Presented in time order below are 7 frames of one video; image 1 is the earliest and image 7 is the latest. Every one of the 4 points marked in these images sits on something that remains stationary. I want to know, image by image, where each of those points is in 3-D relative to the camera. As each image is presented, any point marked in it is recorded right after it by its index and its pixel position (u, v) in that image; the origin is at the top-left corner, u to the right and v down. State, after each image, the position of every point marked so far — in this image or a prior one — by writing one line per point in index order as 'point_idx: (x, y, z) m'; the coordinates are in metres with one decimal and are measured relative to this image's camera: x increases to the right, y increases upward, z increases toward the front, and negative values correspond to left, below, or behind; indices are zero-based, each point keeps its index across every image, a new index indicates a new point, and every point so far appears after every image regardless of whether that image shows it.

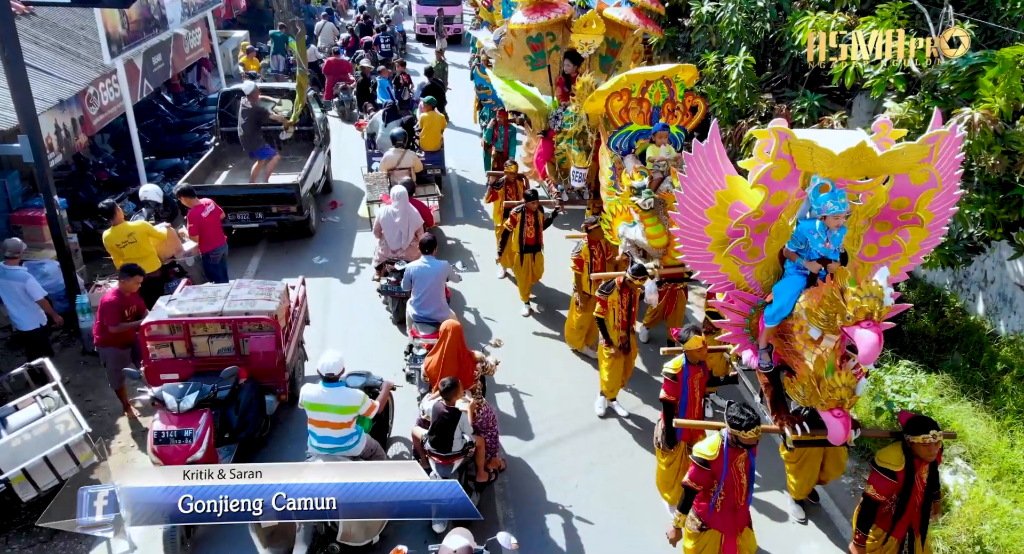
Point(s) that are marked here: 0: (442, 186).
0: (-1.2, +1.5, +13.4) m
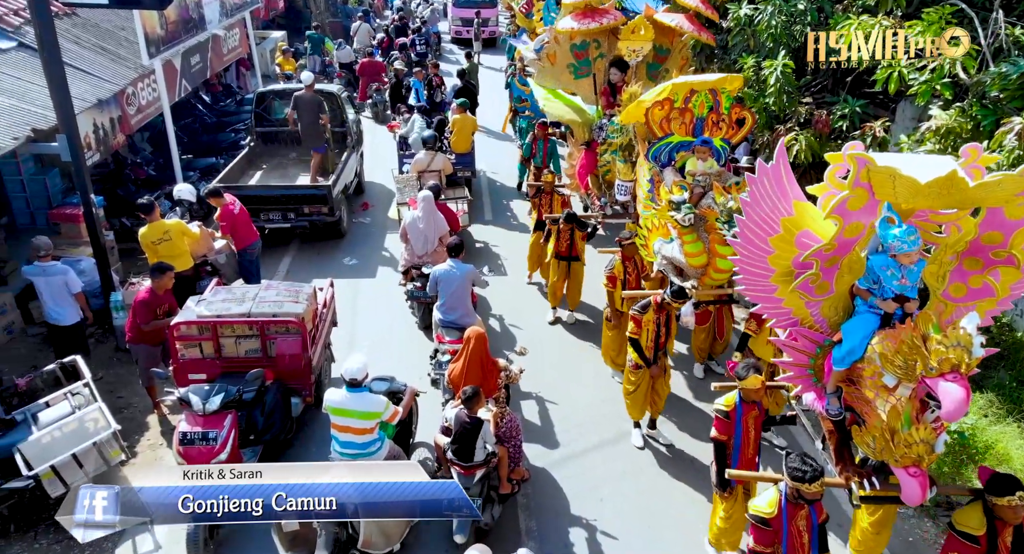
0: (-0.7, +1.4, +13.4) m
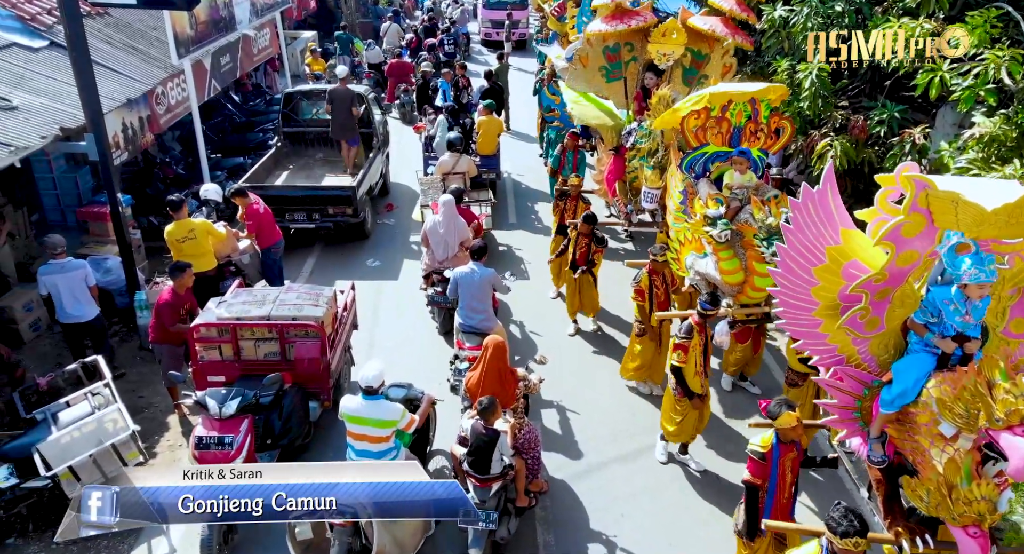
0: (-0.2, +1.4, +13.3) m
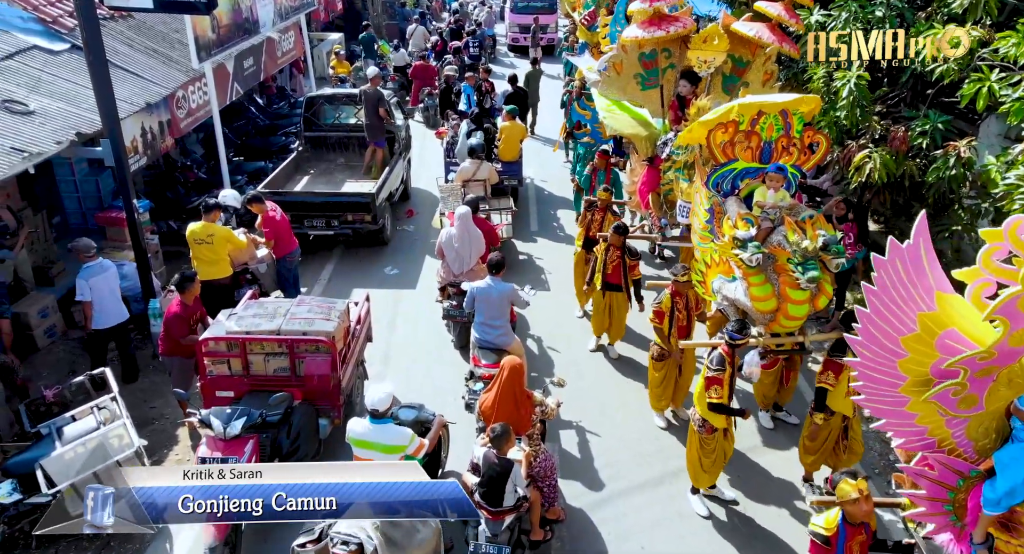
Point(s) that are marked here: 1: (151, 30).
0: (+0.1, +1.2, +13.1) m
1: (-4.9, +3.3, +11.5) m
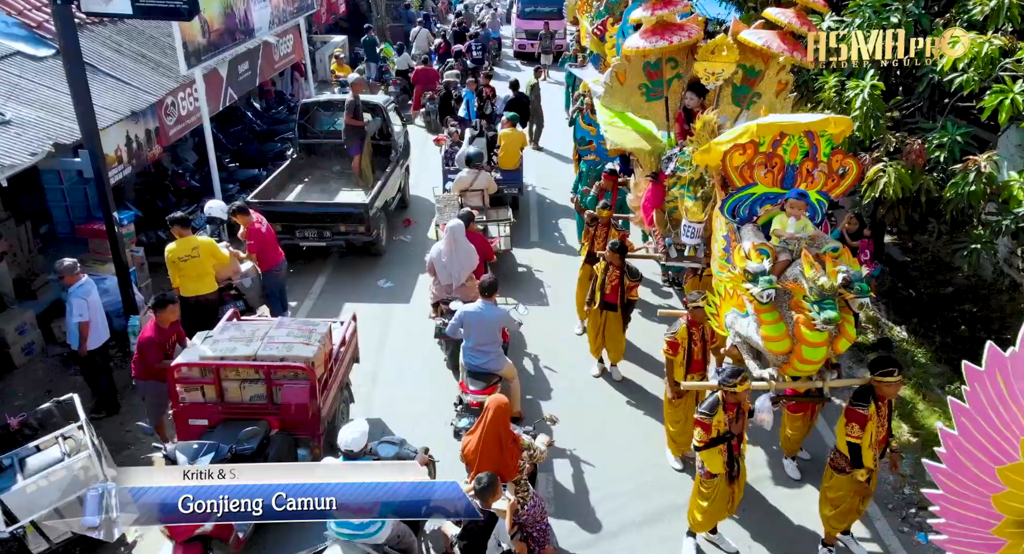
0: (+0.1, +1.1, +12.8) m
1: (-4.9, +3.2, +11.2) m
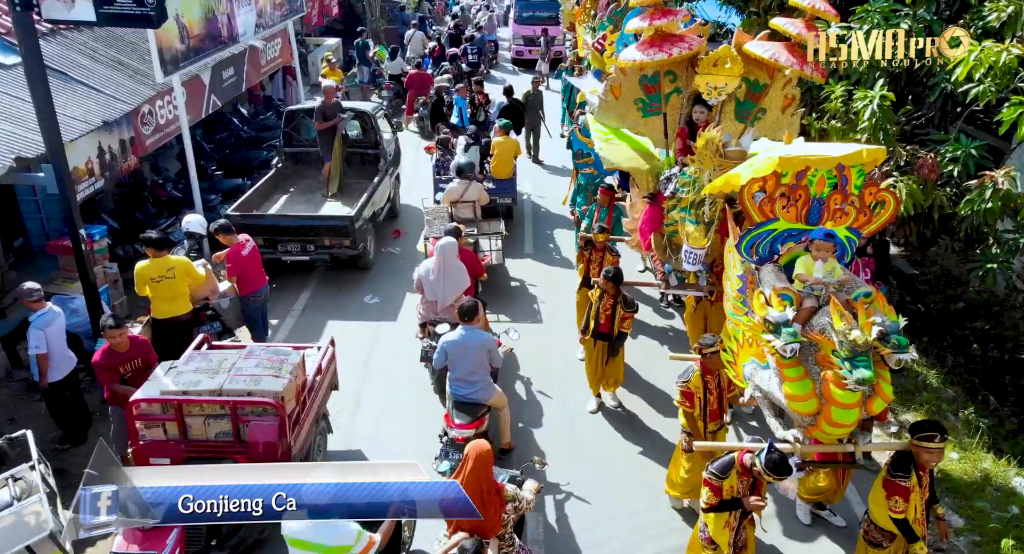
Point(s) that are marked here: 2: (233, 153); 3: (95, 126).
0: (0.0, +0.9, +12.4) m
1: (-5.0, +3.0, +10.8) m
2: (-4.4, +1.9, +13.3) m
3: (-4.3, +1.6, +8.8) m
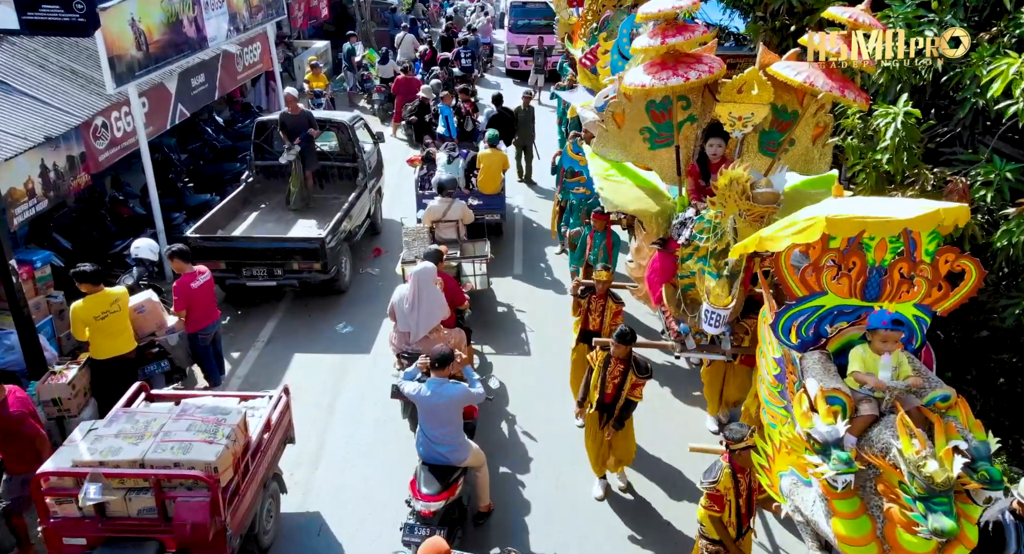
0: (-0.2, +0.6, +11.6) m
1: (-5.2, +2.7, +10.0) m
2: (-4.6, +1.6, +12.6) m
3: (-4.5, +1.3, +8.0) m
